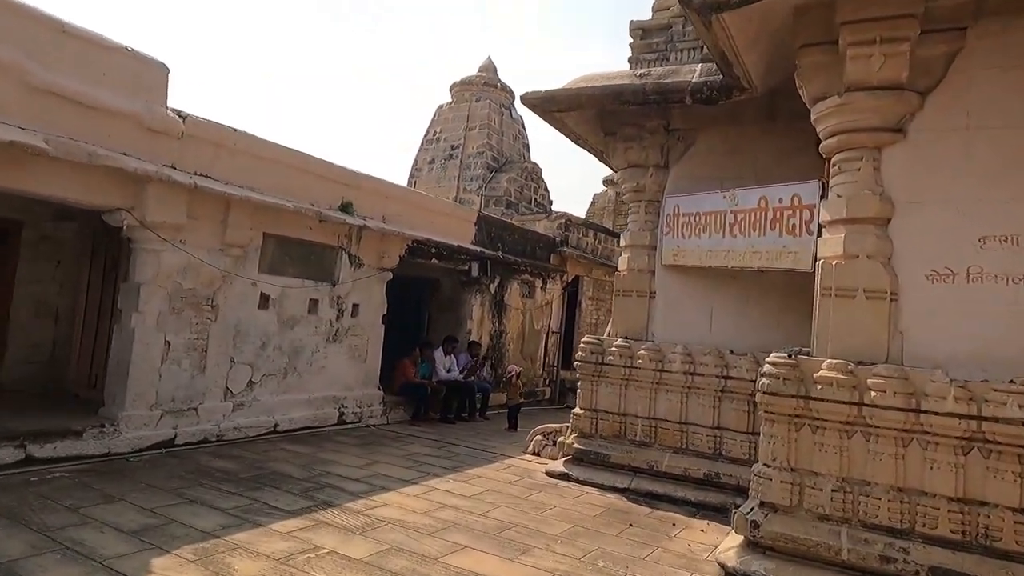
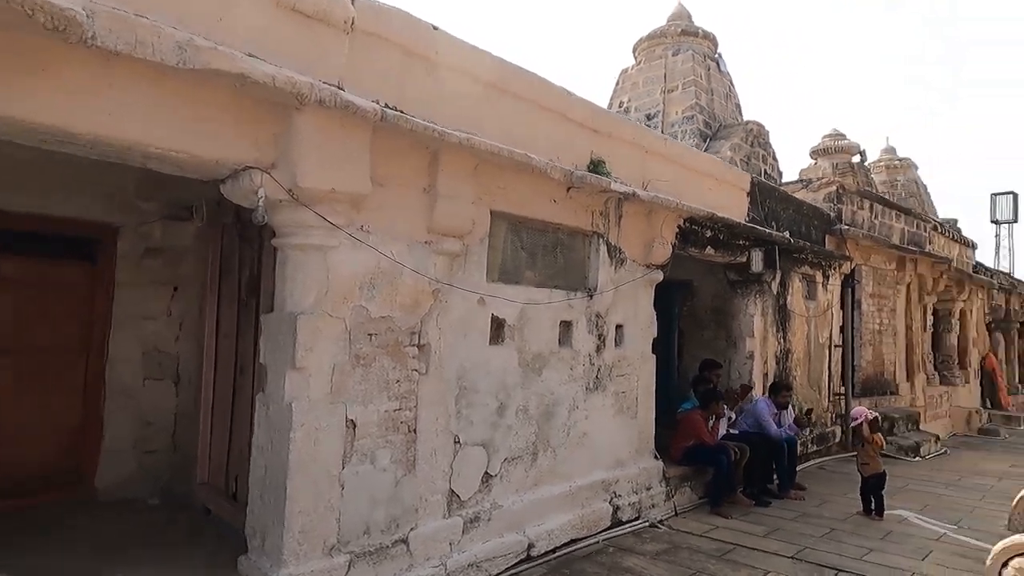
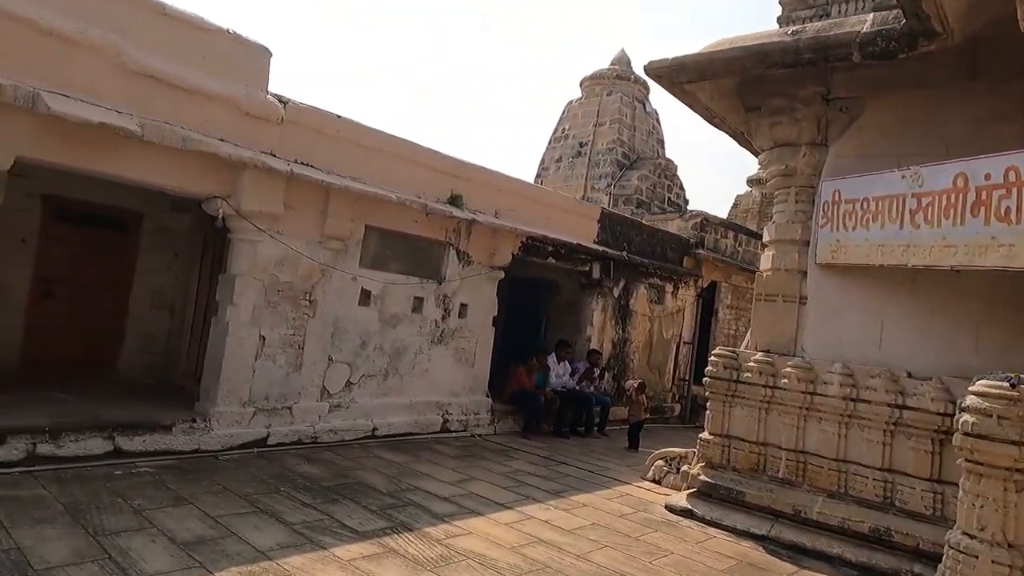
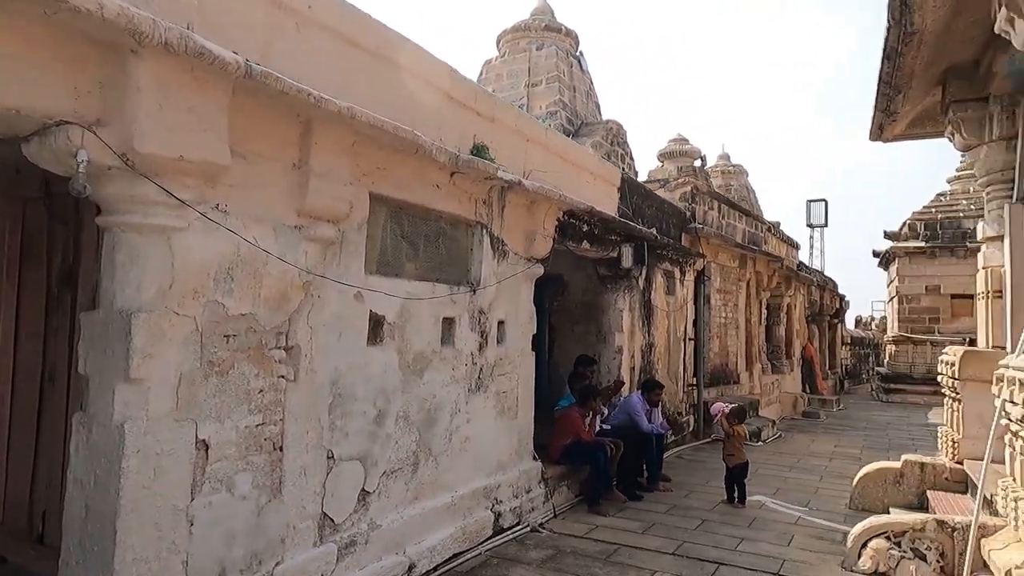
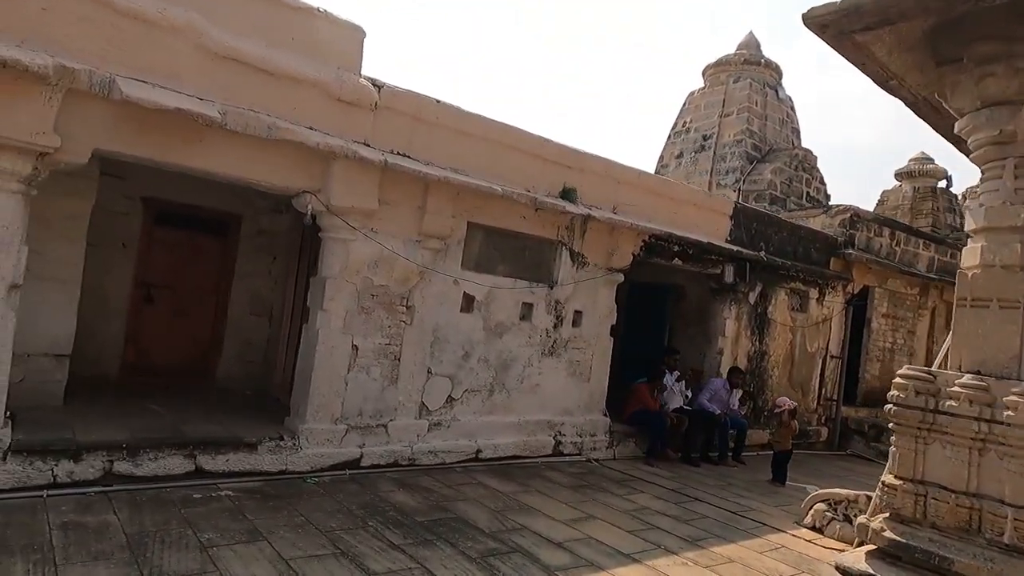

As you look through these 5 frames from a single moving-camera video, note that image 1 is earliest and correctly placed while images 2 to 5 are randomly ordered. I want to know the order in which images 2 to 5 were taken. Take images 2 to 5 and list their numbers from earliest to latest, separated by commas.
3, 5, 2, 4
